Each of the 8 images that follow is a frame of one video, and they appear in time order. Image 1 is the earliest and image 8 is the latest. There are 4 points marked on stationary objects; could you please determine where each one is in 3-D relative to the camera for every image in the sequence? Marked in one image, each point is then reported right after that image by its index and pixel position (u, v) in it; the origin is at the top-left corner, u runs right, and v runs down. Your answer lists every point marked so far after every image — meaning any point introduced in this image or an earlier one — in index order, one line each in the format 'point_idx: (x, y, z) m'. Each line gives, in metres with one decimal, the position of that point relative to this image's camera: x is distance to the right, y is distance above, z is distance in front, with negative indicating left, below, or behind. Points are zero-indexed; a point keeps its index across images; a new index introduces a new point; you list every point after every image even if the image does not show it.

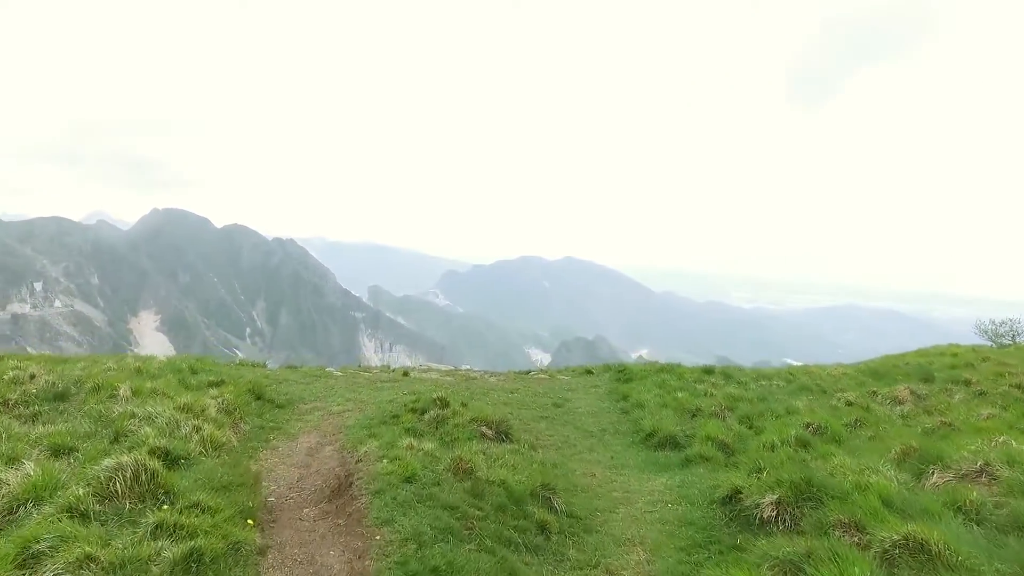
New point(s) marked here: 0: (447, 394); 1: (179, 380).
0: (-2.5, -3.9, +19.5) m
1: (-10.5, -3.0, +16.6) m
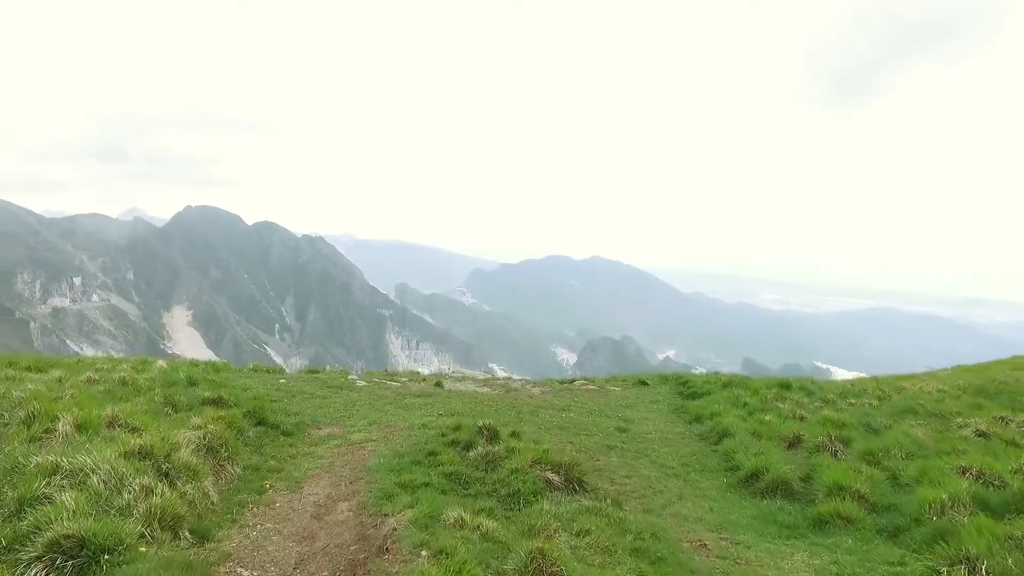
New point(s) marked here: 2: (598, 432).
0: (-0.7, -3.9, +15.9) m
1: (-8.8, -2.8, +13.4) m
2: (+2.8, -4.7, +17.0) m
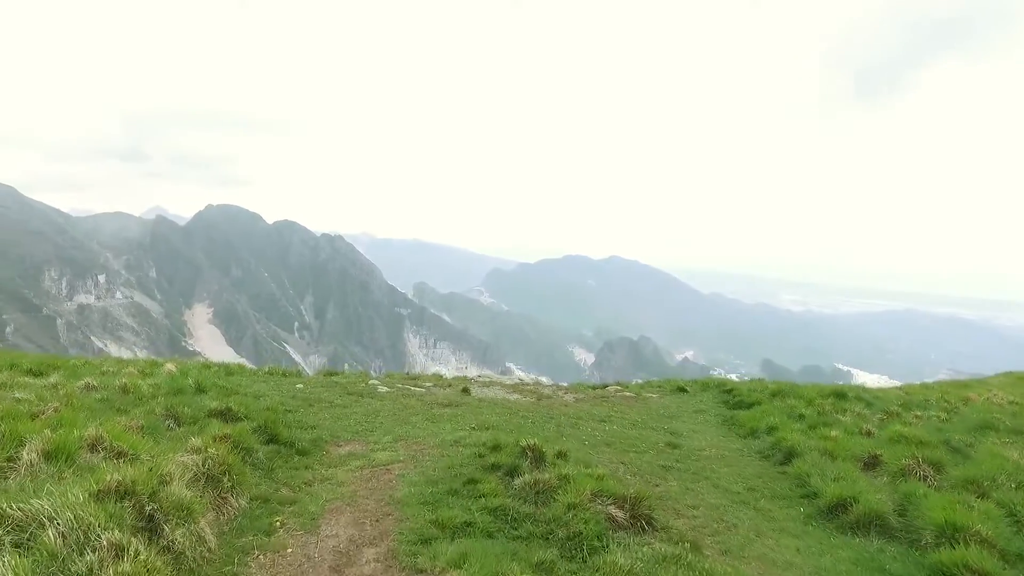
0: (+0.4, -3.8, +14.2) m
1: (-7.8, -2.8, +11.9) m
2: (+3.9, -4.7, +15.2) m
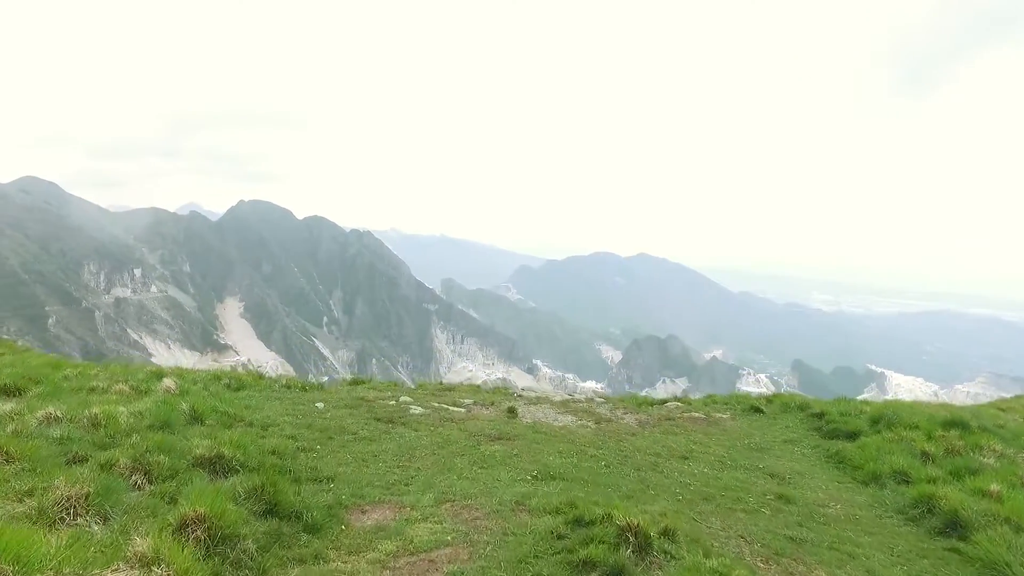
0: (+1.9, -4.0, +10.8) m
1: (-6.3, -2.9, +8.9) m
2: (+5.5, -4.9, +11.6) m
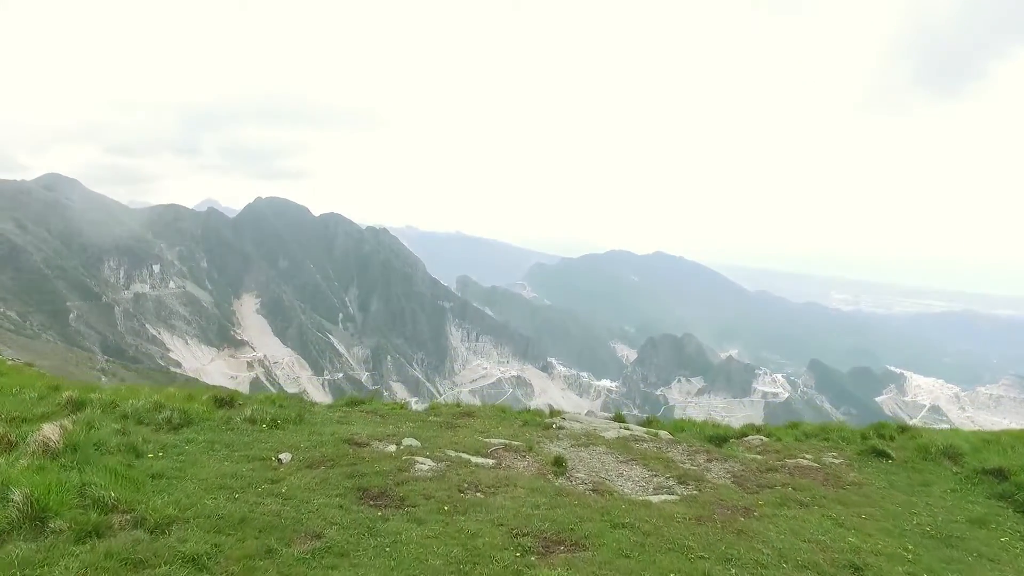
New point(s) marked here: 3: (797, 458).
0: (+2.9, -4.1, +5.0) m
1: (-5.4, -3.0, +3.3) m
2: (+6.5, -5.0, +5.7) m
3: (+9.5, -5.6, +17.5) m
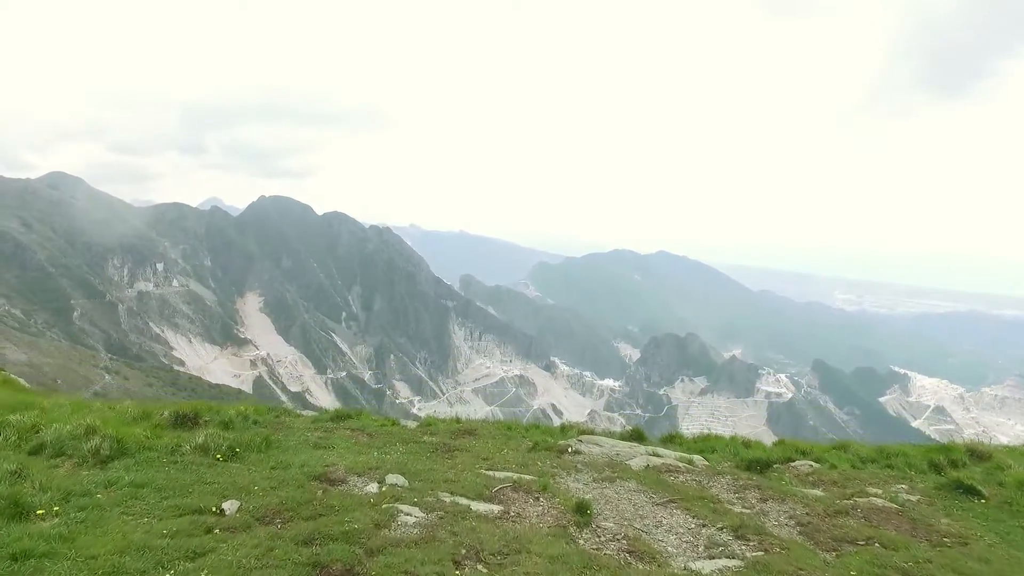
0: (+3.8, -4.5, +3.0) m
1: (-4.5, -3.3, +1.4) m
2: (+7.4, -5.4, +3.7) m
3: (+10.5, -6.0, +15.5) m
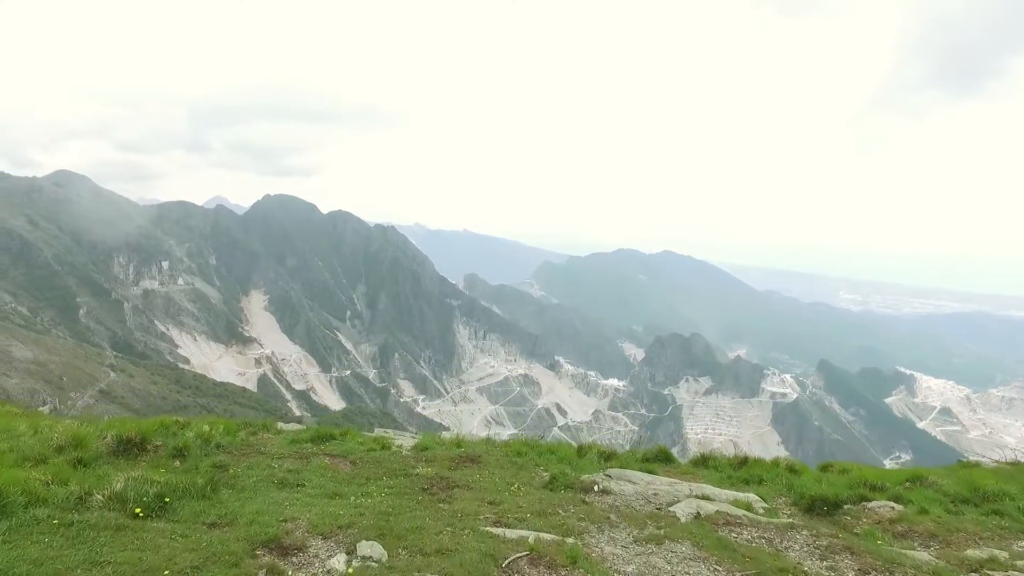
0: (+4.0, -4.5, +1.8) m
1: (-4.3, -3.3, +0.3) m
2: (+7.6, -5.4, +2.5) m
3: (+10.7, -6.0, +14.3) m
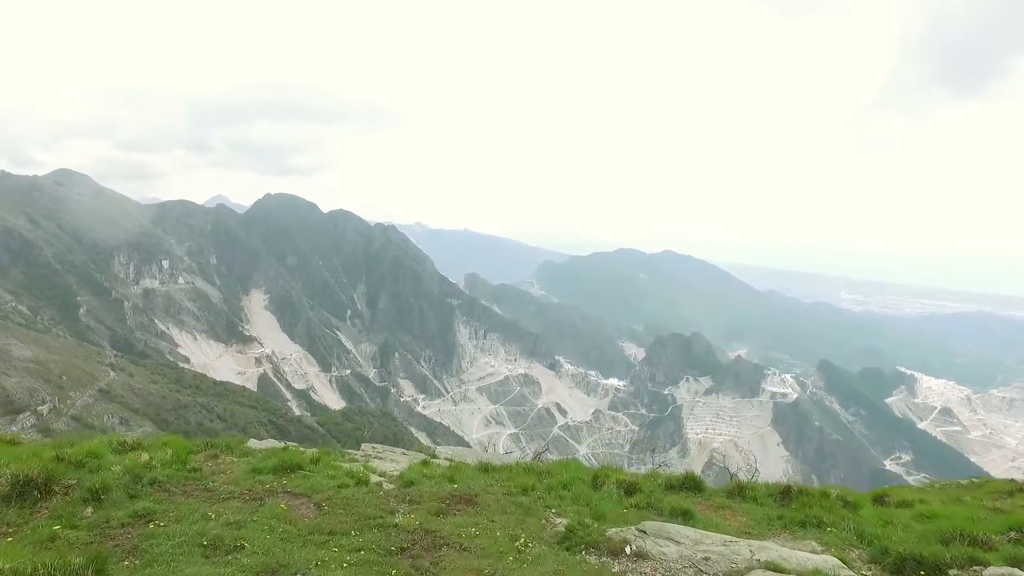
0: (+3.9, -4.7, +1.4) m
1: (-4.4, -3.5, -0.1) m
2: (+7.5, -5.7, +2.1) m
3: (+10.7, -6.2, +13.9) m
